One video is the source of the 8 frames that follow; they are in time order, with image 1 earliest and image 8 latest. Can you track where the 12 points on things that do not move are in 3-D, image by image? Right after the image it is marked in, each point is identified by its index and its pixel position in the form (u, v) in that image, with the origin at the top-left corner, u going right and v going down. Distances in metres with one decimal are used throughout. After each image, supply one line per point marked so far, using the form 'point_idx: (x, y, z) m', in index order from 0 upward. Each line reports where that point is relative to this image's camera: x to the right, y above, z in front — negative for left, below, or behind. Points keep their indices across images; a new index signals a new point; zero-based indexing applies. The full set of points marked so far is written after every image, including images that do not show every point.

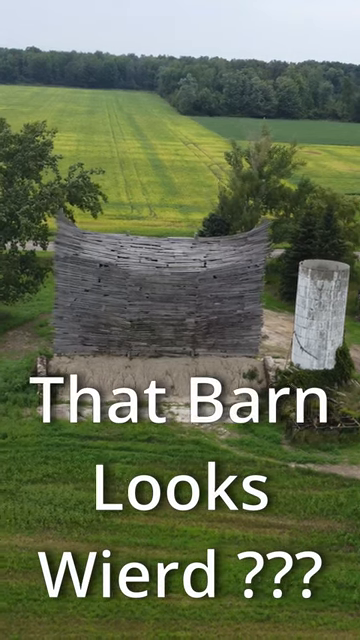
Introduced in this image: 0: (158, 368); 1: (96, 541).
0: (-0.4, -1.0, +18.8) m
1: (-1.1, -3.0, +12.7) m
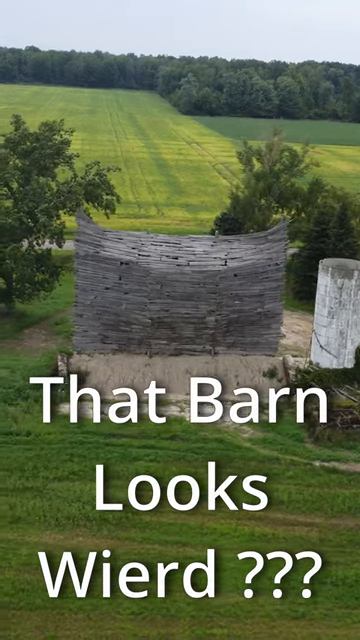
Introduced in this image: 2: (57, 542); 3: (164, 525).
0: (0.0, -0.9, +18.8) m
1: (-0.7, -3.0, +12.7) m
2: (-1.7, -3.0, +12.6) m
3: (-0.2, -2.9, +13.2) m
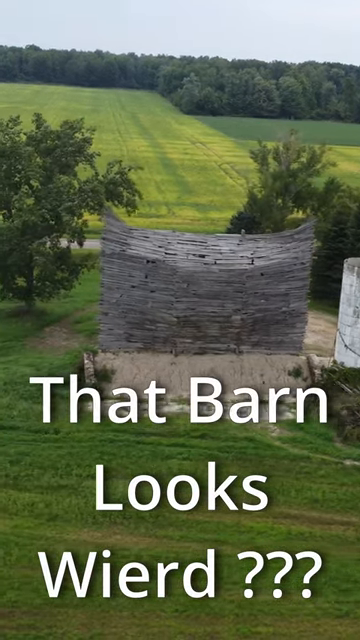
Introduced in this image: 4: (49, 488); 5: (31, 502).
0: (+0.5, -0.9, +18.8) m
1: (-0.2, -3.0, +12.7) m
2: (-1.1, -3.0, +12.6) m
3: (+0.3, -2.9, +13.2) m
4: (-1.9, -2.5, +13.9) m
5: (-2.1, -2.6, +13.4) m
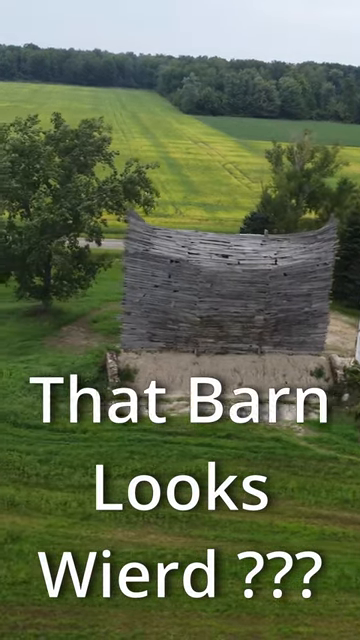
0: (+0.9, -0.9, +18.8) m
1: (+0.3, -2.9, +12.7) m
2: (-0.7, -2.9, +12.6) m
3: (+0.8, -2.9, +13.2) m
4: (-1.5, -2.5, +13.9) m
5: (-1.7, -2.6, +13.4) m
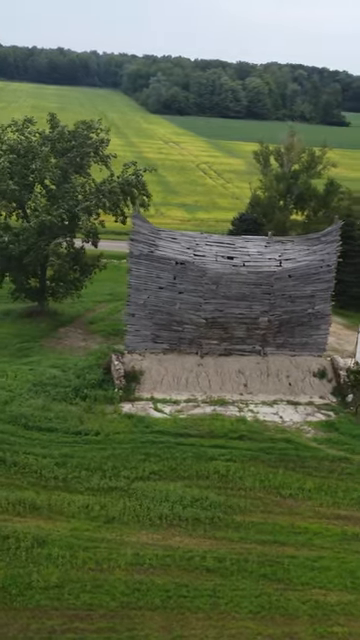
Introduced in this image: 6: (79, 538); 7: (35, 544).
0: (+1.0, -0.9, +18.8) m
1: (+0.6, -3.0, +12.8) m
2: (-0.3, -3.0, +12.6) m
3: (+1.1, -2.9, +13.2) m
4: (-1.2, -2.5, +13.8) m
5: (-1.4, -2.7, +13.4) m
6: (-1.4, -2.9, +12.5) m
7: (-1.9, -2.9, +12.2) m
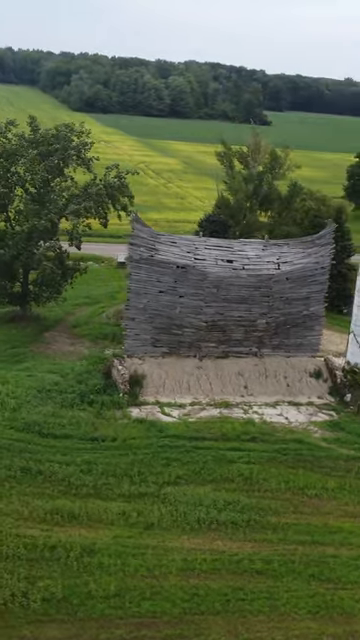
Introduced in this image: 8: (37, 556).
0: (+1.0, -1.0, +19.0) m
1: (+1.2, -3.1, +13.0) m
2: (+0.3, -3.1, +12.7) m
3: (+1.6, -3.0, +13.5) m
4: (-0.7, -2.6, +13.9) m
5: (-0.8, -2.8, +13.4) m
6: (-0.7, -3.0, +12.5) m
7: (-1.3, -3.0, +12.2) m
8: (-1.8, -3.0, +12.0) m
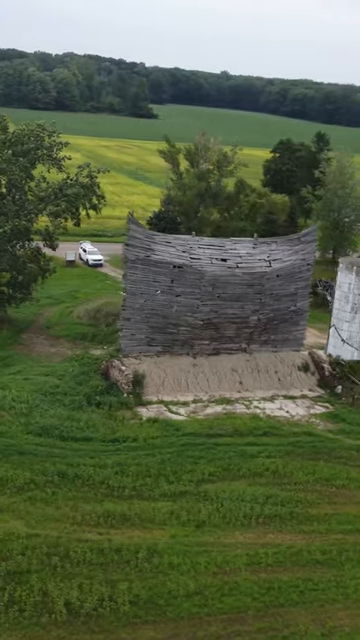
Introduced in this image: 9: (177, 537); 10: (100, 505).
0: (+0.9, -1.0, +19.4) m
1: (+1.9, -3.0, +13.4) m
2: (+1.1, -3.1, +13.0) m
3: (+2.3, -2.9, +14.0) m
4: (-0.1, -2.7, +14.1) m
5: (-0.1, -2.8, +13.6) m
6: (+0.1, -3.1, +12.7) m
7: (-0.4, -3.1, +12.3) m
8: (-1.0, -3.1, +12.1) m
9: (0.0, -3.0, +12.9) m
10: (-1.2, -2.7, +13.6) m
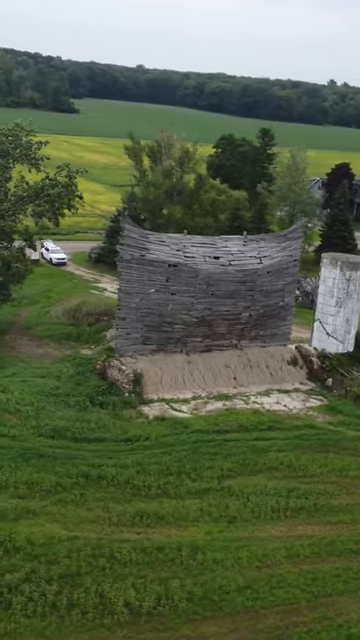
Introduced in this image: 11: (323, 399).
0: (+0.8, -0.9, +19.7) m
1: (+2.4, -3.0, +13.8) m
2: (+1.5, -3.0, +13.3) m
3: (+2.7, -2.9, +14.4) m
4: (+0.3, -2.7, +14.3) m
5: (+0.3, -2.8, +13.8) m
6: (+0.6, -3.0, +12.9) m
7: (+0.2, -3.1, +12.5) m
8: (-0.4, -3.1, +12.2) m
9: (+0.5, -3.0, +13.1) m
10: (-0.7, -2.7, +13.7) m
11: (+2.9, -1.6, +19.3) m
